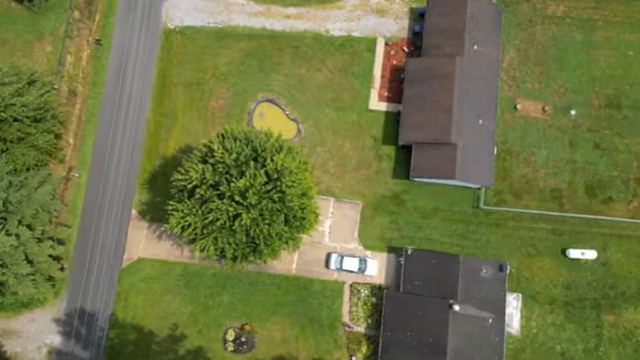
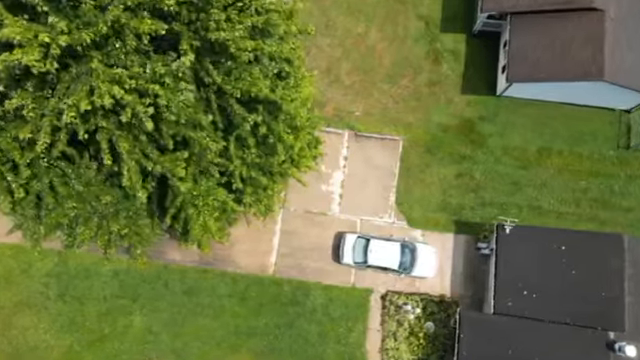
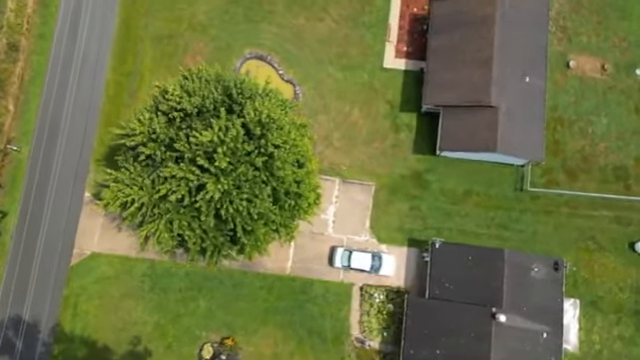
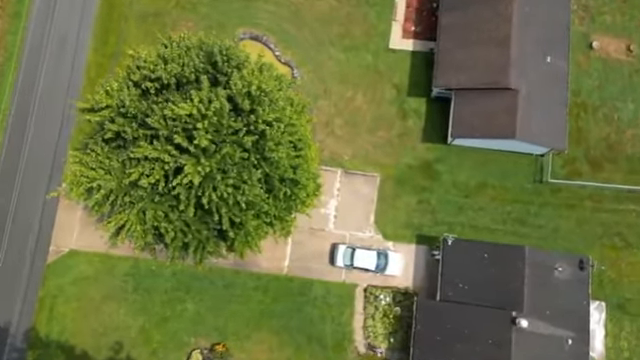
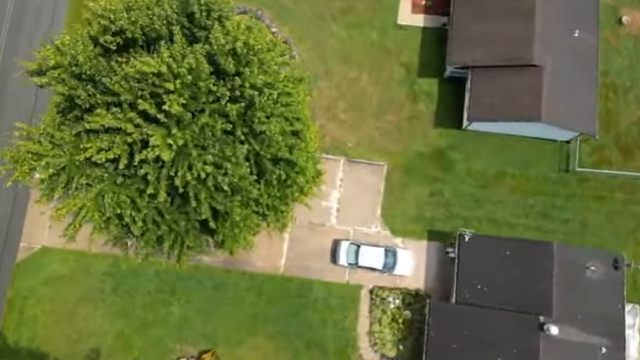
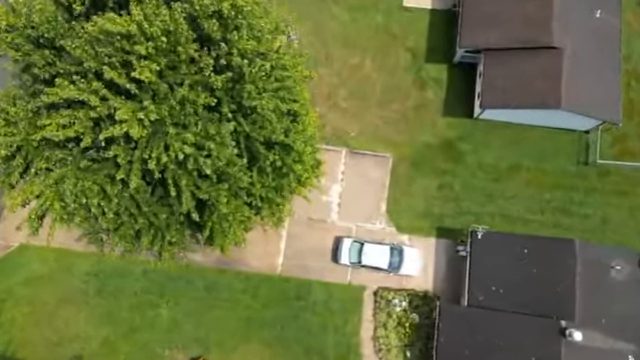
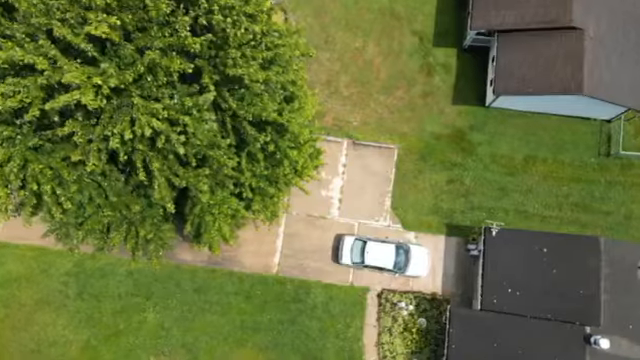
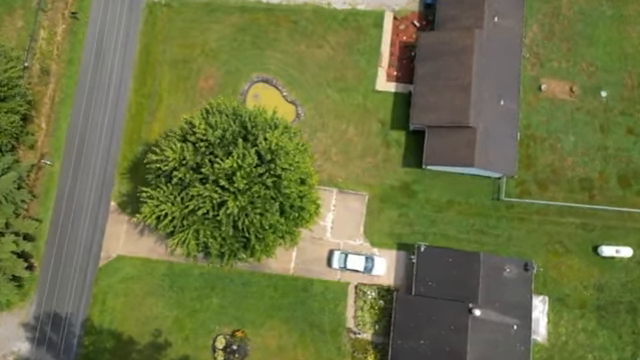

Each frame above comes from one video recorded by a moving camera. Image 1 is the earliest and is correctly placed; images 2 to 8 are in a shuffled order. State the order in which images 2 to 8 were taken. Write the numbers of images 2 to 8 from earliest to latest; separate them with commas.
8, 3, 4, 5, 6, 7, 2
